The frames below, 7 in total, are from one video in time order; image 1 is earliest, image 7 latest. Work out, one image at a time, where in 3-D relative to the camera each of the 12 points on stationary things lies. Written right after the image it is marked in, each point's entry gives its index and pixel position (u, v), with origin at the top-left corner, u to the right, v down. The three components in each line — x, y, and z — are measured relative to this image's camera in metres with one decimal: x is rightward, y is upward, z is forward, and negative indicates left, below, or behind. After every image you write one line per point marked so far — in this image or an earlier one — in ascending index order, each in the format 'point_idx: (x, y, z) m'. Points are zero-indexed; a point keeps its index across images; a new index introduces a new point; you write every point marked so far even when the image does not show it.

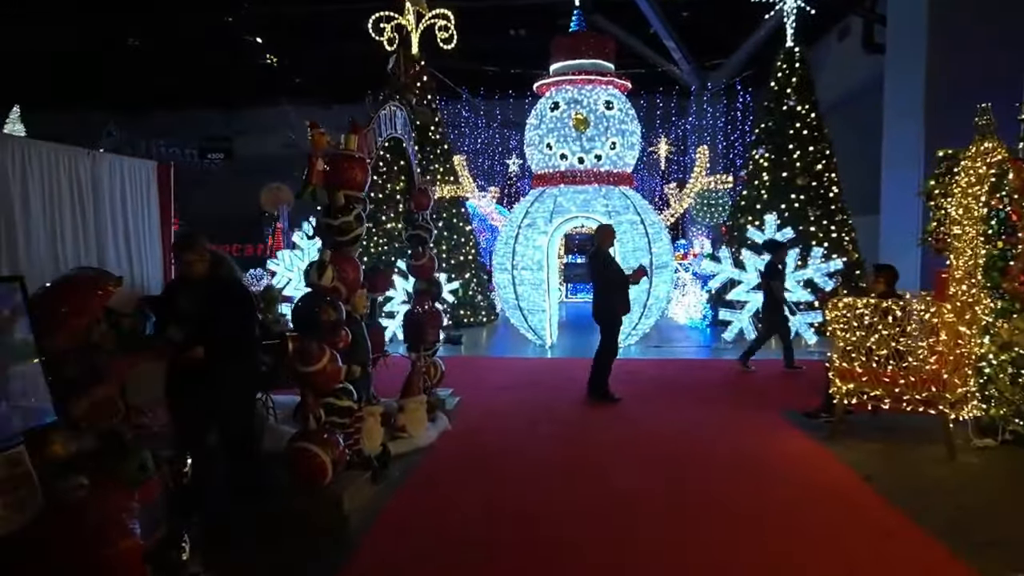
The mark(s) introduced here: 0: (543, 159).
0: (+0.4, +1.6, +8.8) m
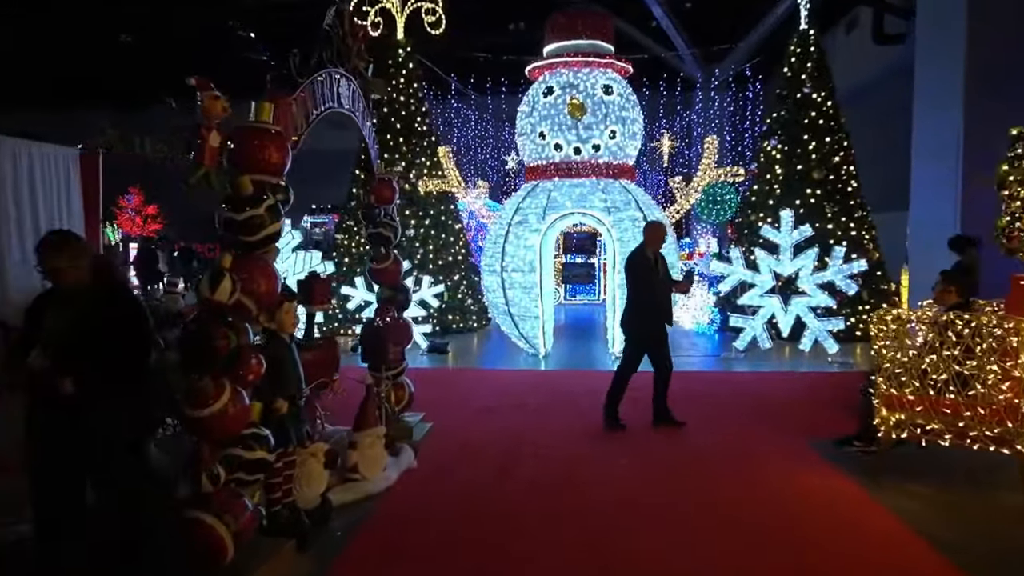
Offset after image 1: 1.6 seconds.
0: (+0.3, +1.6, +8.0) m
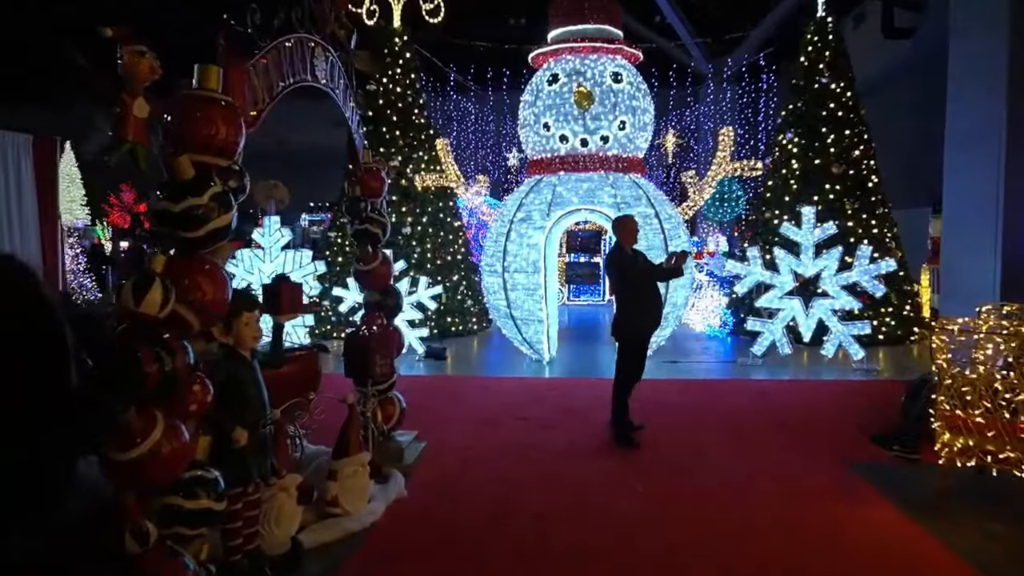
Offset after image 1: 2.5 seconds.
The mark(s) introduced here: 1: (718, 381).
0: (+0.3, +1.6, +7.5) m
1: (+2.1, -0.9, +6.9) m
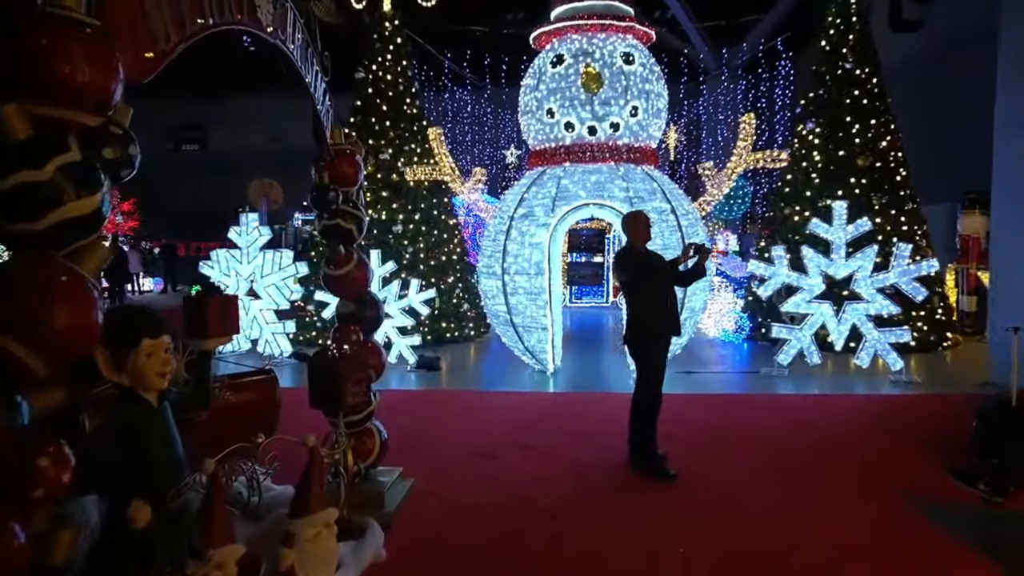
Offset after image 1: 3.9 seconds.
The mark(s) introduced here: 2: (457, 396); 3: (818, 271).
0: (+0.3, +1.5, +6.8) m
1: (+2.1, -1.0, +6.2) m
2: (-0.5, -1.0, +6.1) m
3: (+3.0, +0.2, +6.7) m
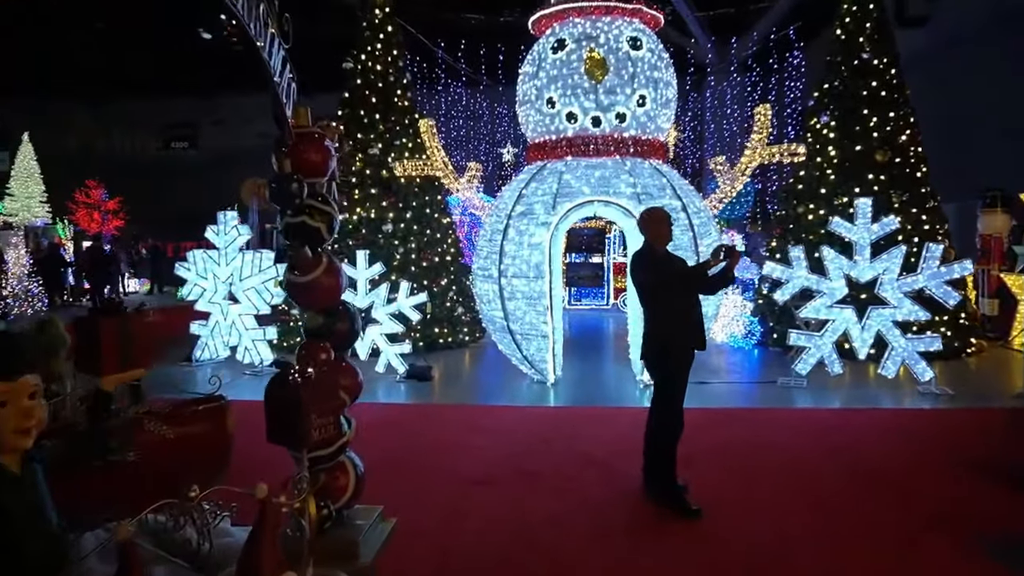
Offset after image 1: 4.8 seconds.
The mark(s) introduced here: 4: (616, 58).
0: (+0.3, +1.5, +6.3) m
1: (+2.1, -1.0, +5.7) m
2: (-0.5, -1.0, +5.6) m
3: (+2.9, +0.1, +6.2) m
4: (+0.9, +2.0, +6.0) m
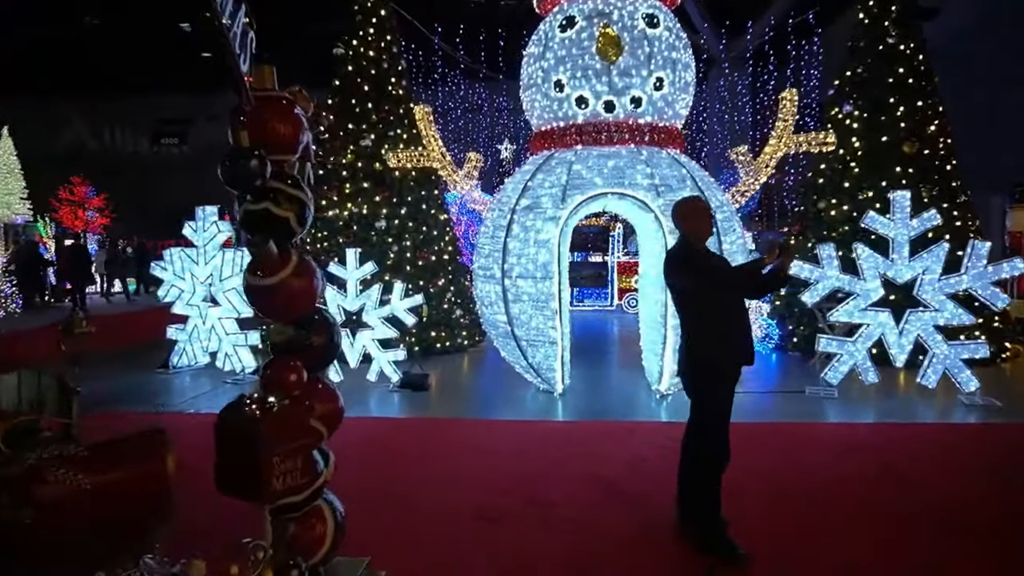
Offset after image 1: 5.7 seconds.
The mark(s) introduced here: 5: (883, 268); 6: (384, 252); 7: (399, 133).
0: (+0.3, +1.5, +5.7) m
1: (+2.1, -1.0, +5.2) m
2: (-0.5, -1.0, +5.0) m
3: (+3.0, +0.1, +5.7) m
4: (+0.9, +2.0, +5.5) m
5: (+3.0, +0.2, +5.6) m
6: (-1.4, +0.4, +7.5) m
7: (-1.3, +1.7, +7.7) m
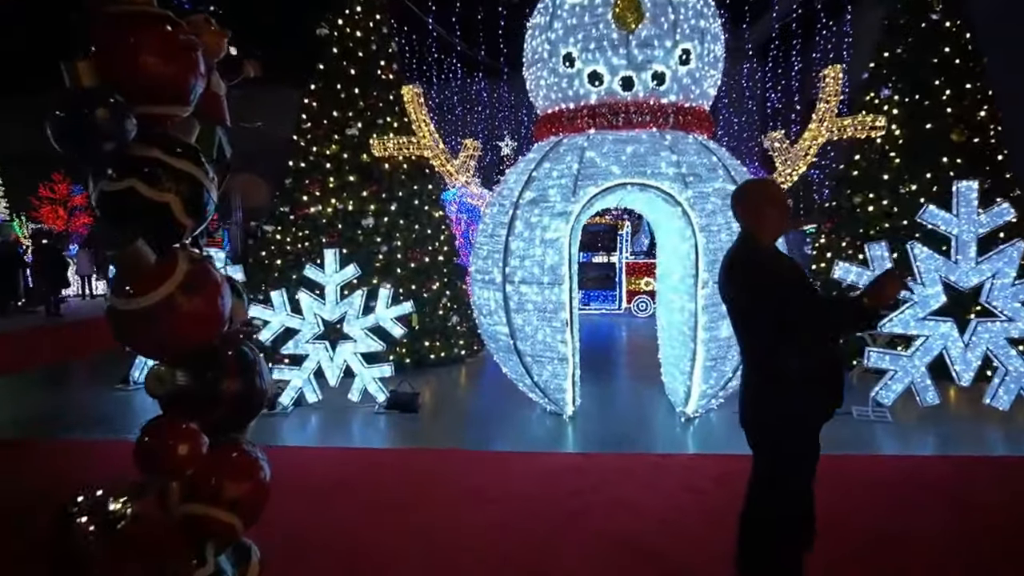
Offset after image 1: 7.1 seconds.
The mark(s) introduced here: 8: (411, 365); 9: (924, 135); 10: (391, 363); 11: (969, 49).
0: (+0.3, +1.5, +4.9) m
1: (+2.1, -1.1, +4.4) m
2: (-0.4, -1.1, +4.3) m
3: (+3.0, +0.1, +4.9) m
4: (+1.0, +1.9, +4.7) m
5: (+3.0, +0.1, +4.9) m
6: (-1.4, +0.3, +6.8) m
7: (-1.2, +1.7, +6.9) m
8: (-1.0, -0.8, +7.1) m
9: (+4.1, +1.5, +6.9) m
10: (-1.0, -0.6, +5.4) m
11: (+4.5, +2.4, +6.8) m
